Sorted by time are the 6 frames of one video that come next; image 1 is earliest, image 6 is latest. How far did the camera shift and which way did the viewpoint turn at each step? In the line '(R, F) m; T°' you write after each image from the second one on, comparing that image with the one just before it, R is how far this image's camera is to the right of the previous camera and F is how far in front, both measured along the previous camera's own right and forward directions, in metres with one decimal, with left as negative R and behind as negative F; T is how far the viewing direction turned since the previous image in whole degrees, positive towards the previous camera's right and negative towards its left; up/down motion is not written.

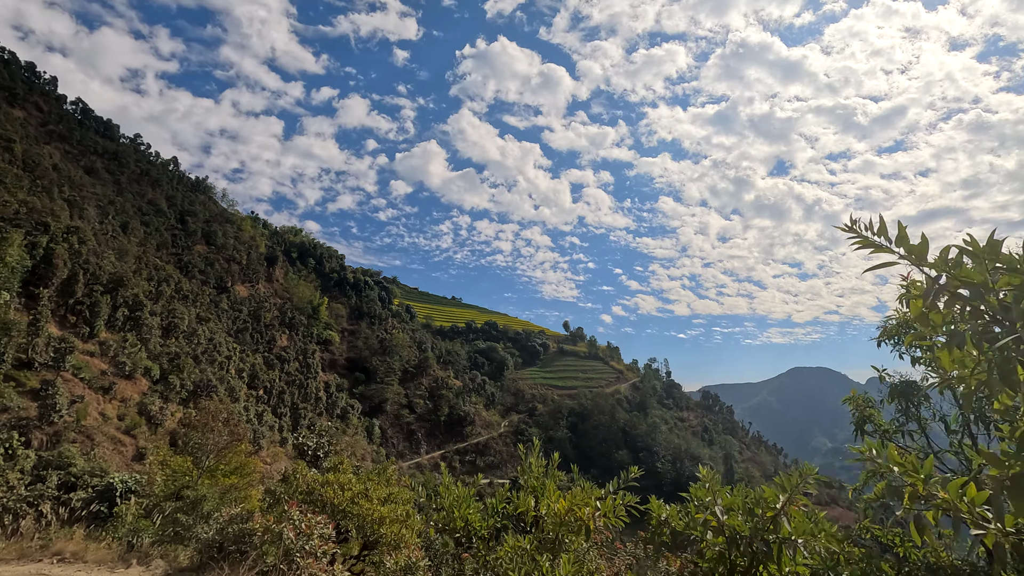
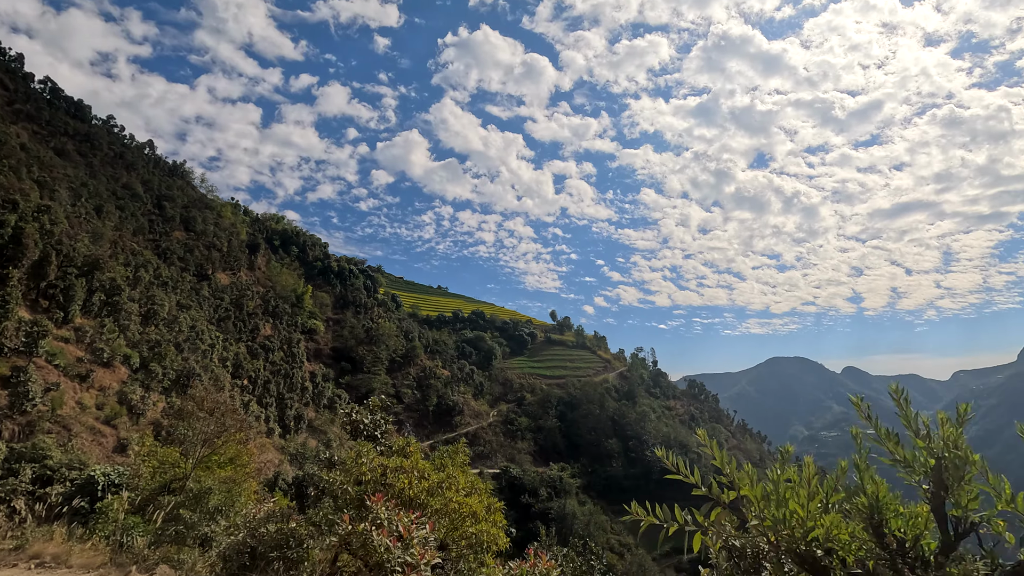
(-0.7, +0.8) m; +2°
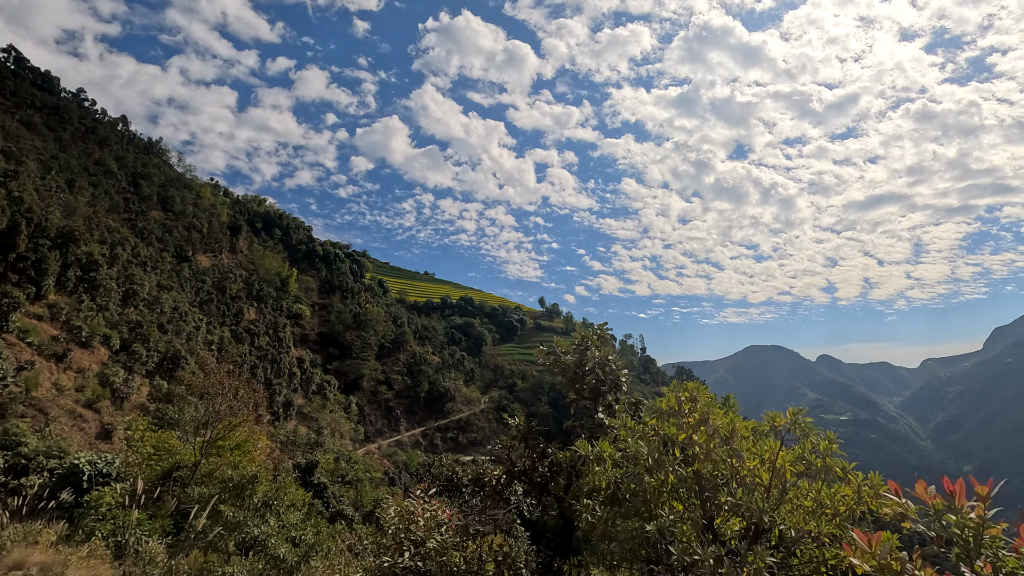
(-1.2, +1.3) m; +2°
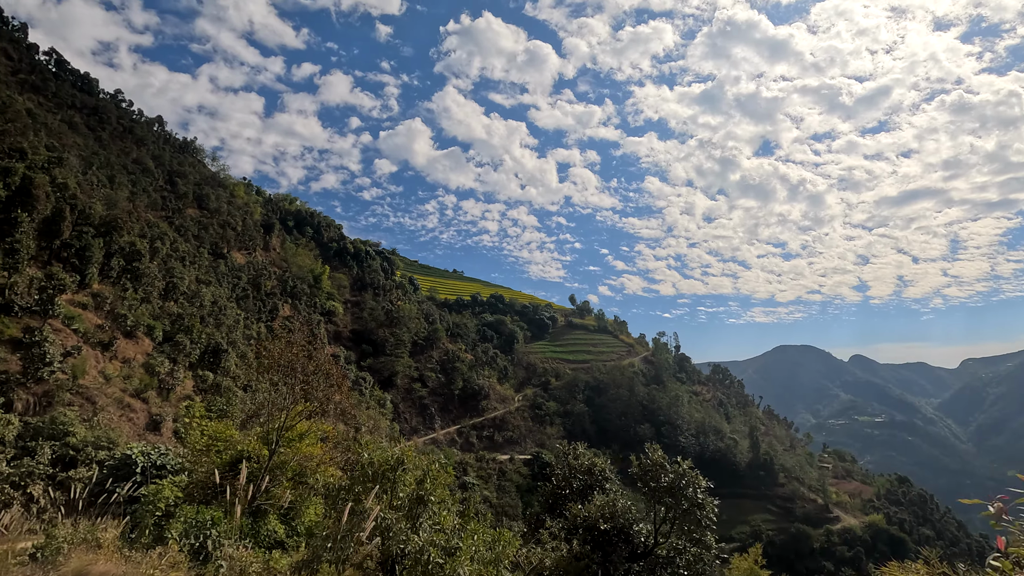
(-1.2, +1.2) m; -2°
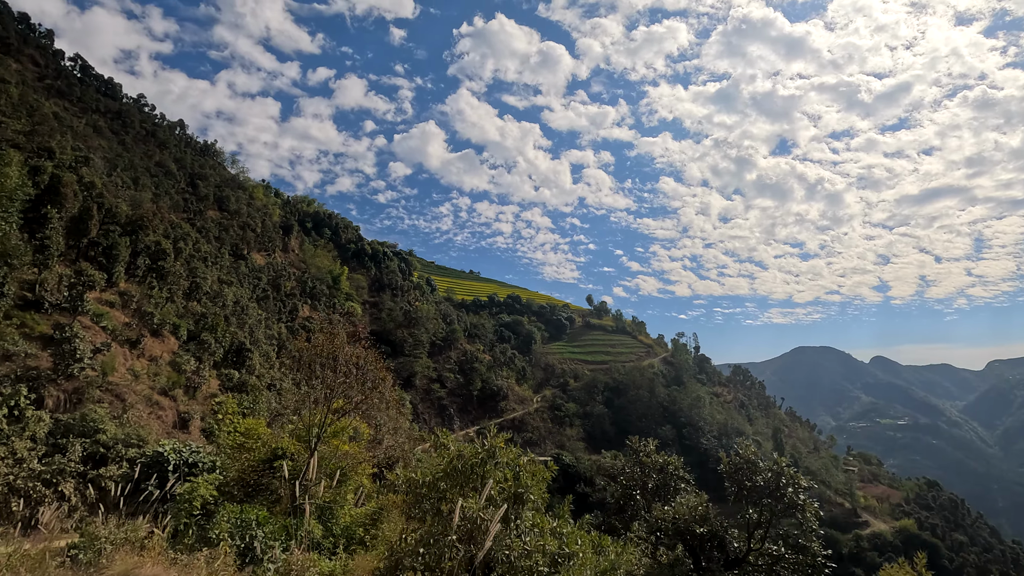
(-0.4, +0.4) m; -2°
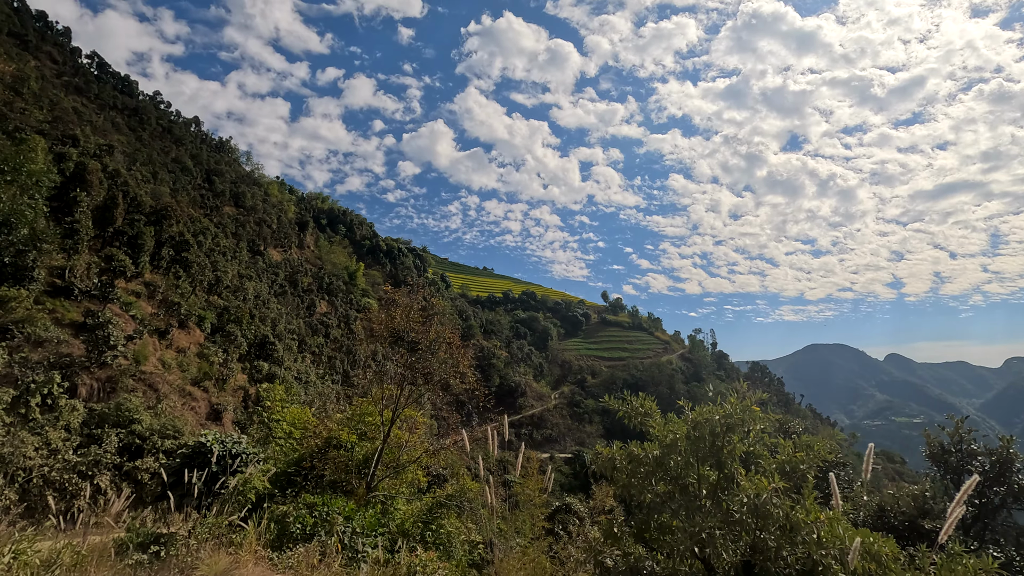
(-0.9, +0.6) m; -1°
